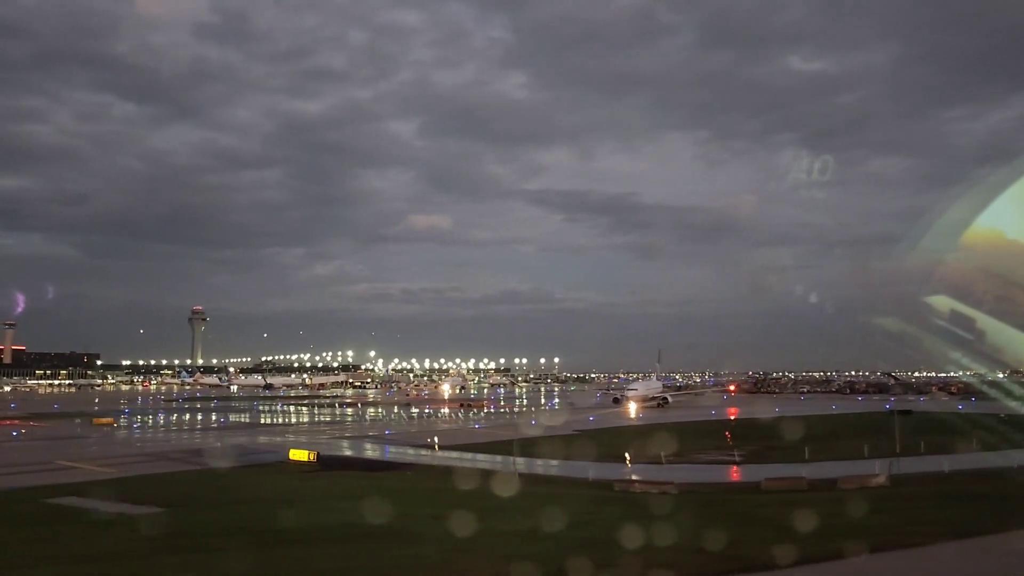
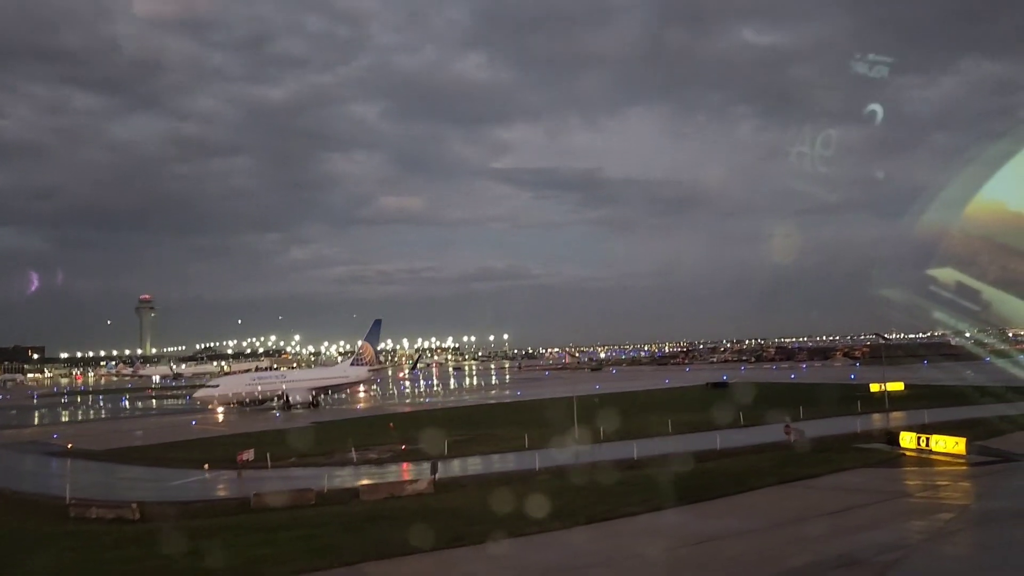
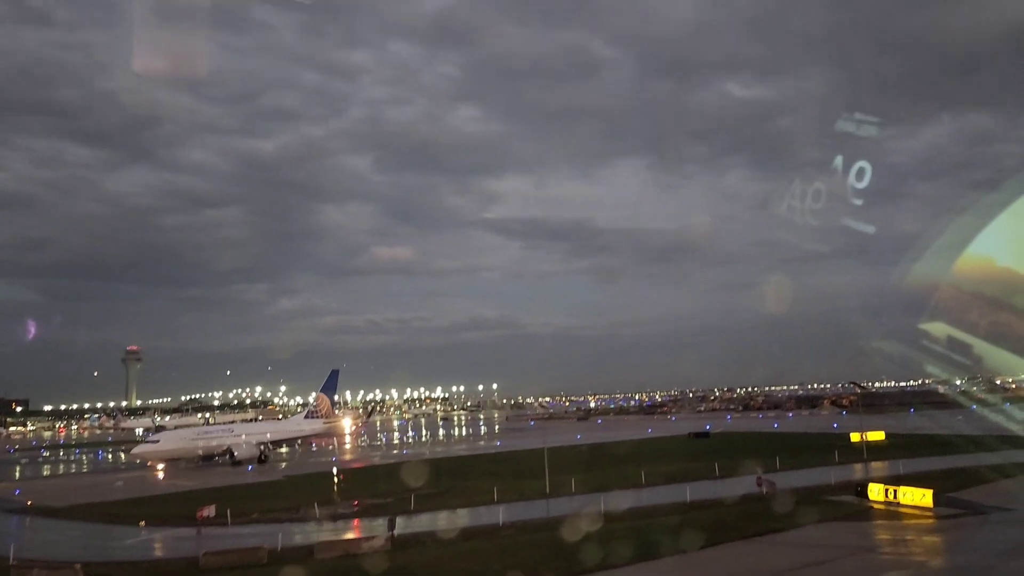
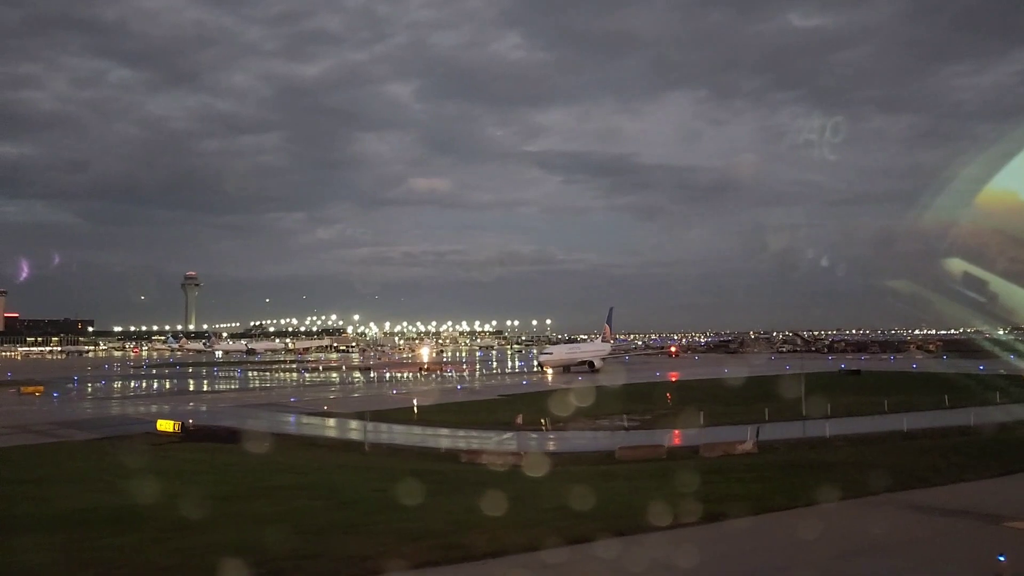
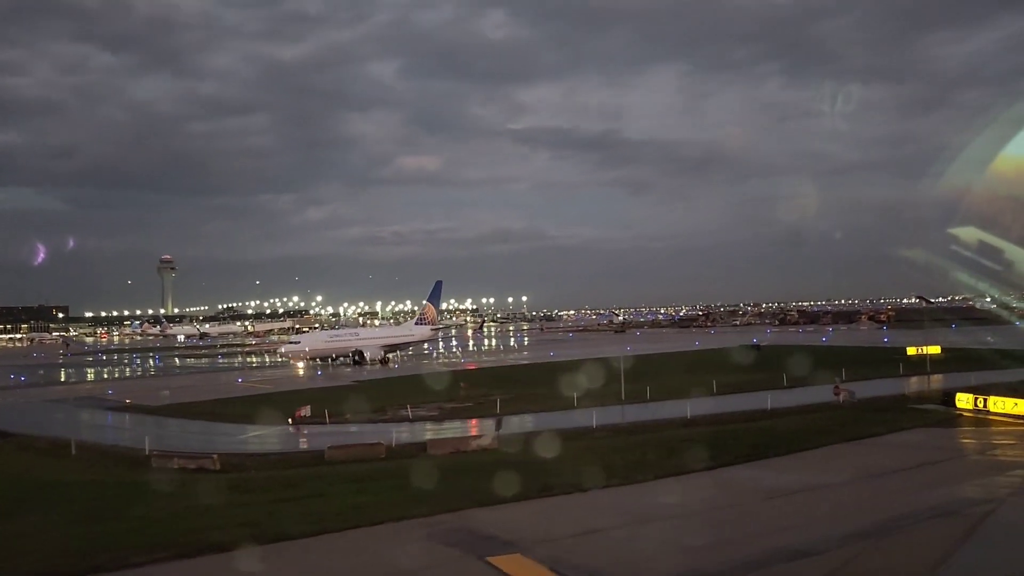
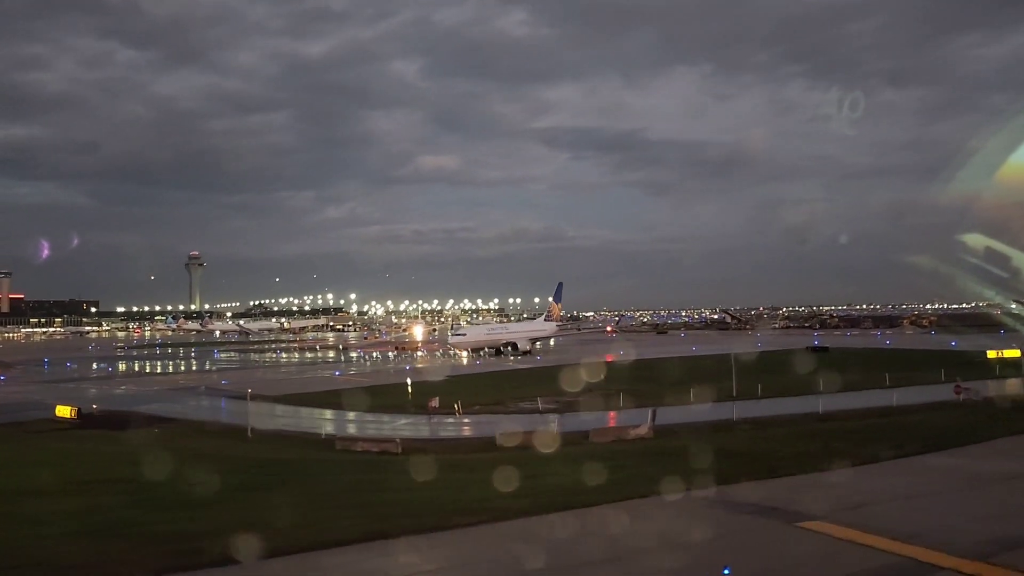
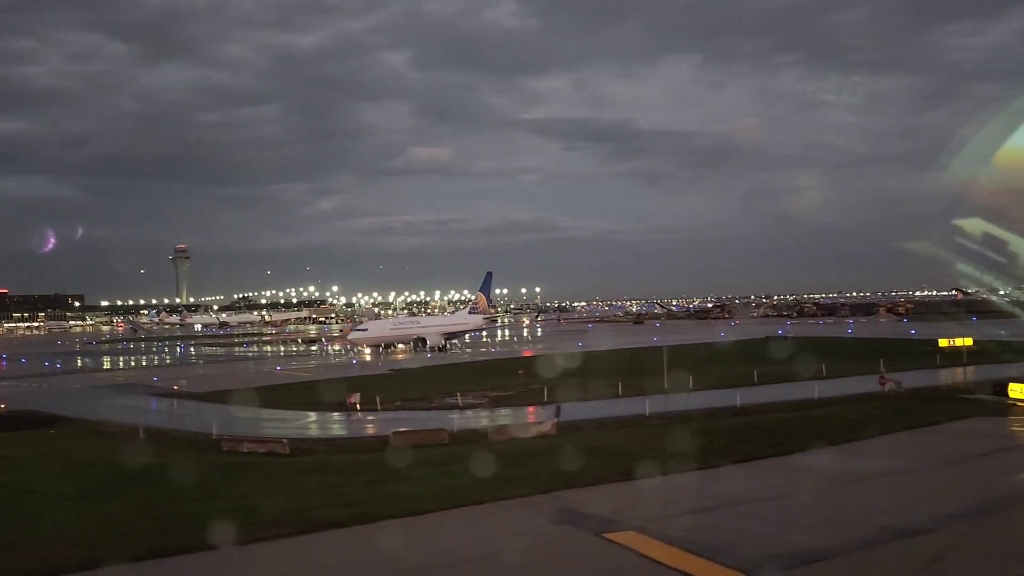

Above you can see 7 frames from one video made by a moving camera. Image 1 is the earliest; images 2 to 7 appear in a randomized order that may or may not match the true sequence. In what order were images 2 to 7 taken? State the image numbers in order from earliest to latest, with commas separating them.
4, 6, 7, 5, 2, 3
